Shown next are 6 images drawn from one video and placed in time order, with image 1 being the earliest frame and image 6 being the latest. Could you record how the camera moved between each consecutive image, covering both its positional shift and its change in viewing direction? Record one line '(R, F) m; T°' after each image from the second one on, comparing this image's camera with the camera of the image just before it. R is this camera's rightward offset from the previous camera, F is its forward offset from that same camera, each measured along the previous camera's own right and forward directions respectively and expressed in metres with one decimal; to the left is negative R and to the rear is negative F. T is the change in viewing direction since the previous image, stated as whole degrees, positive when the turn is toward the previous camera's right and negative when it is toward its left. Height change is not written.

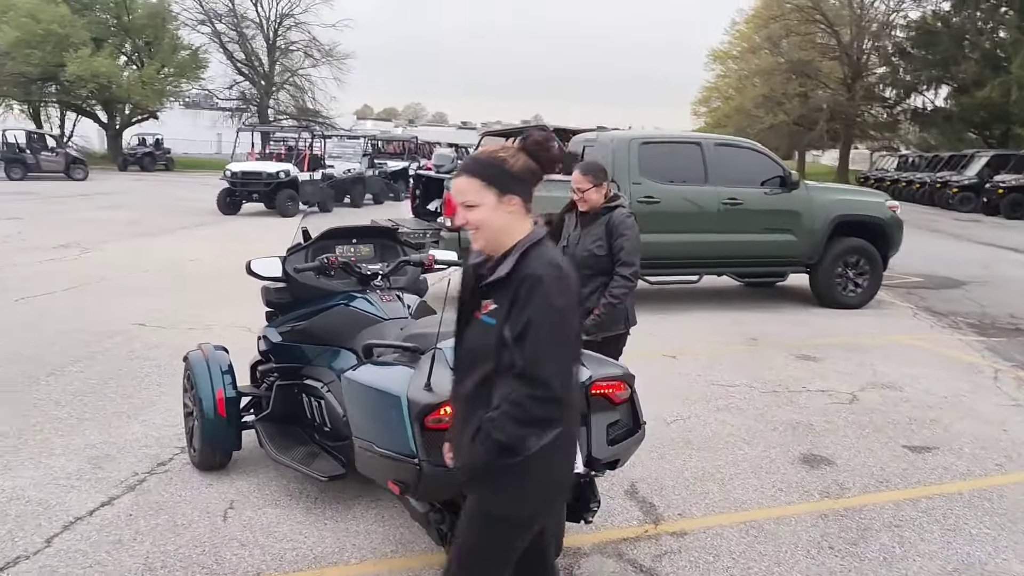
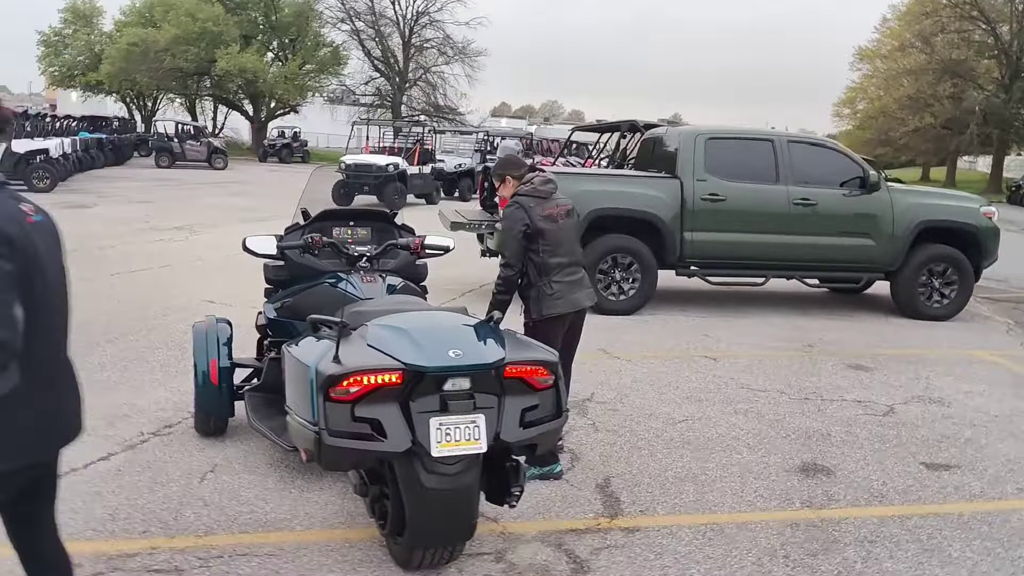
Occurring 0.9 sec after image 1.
(+0.8, 0.0) m; -8°
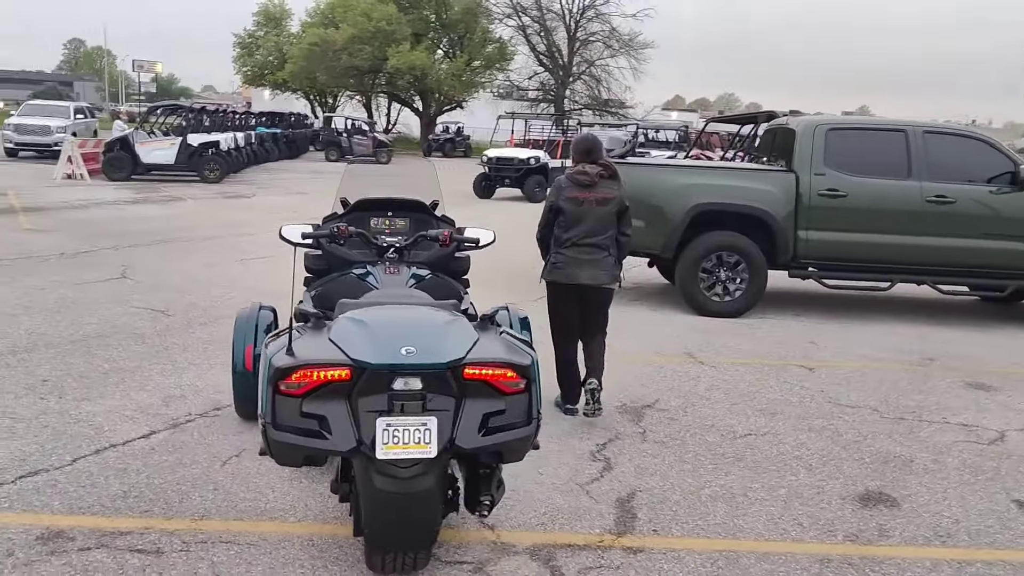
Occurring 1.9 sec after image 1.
(+0.7, +0.3) m; -11°
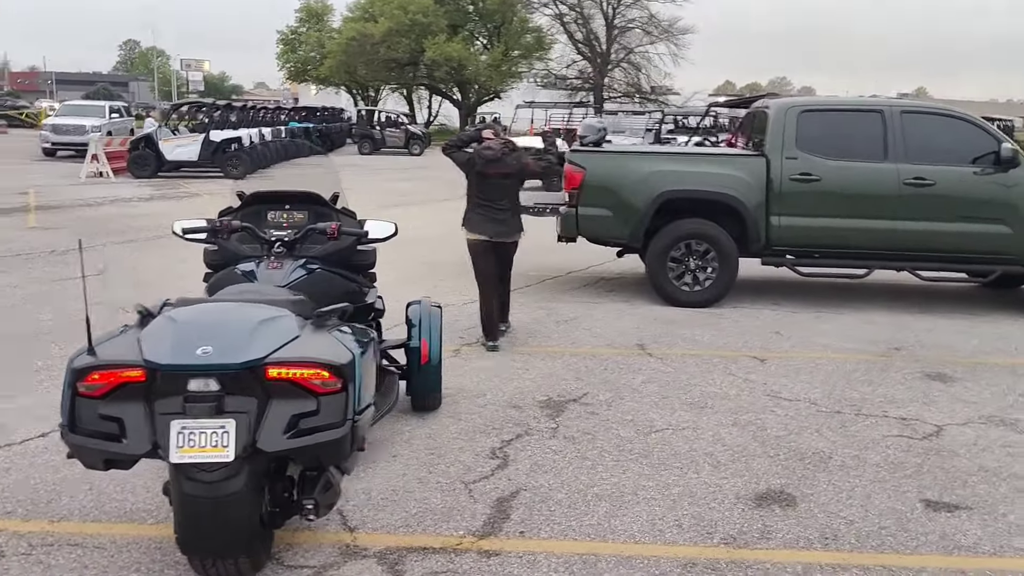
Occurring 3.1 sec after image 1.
(+0.8, +0.1) m; -3°
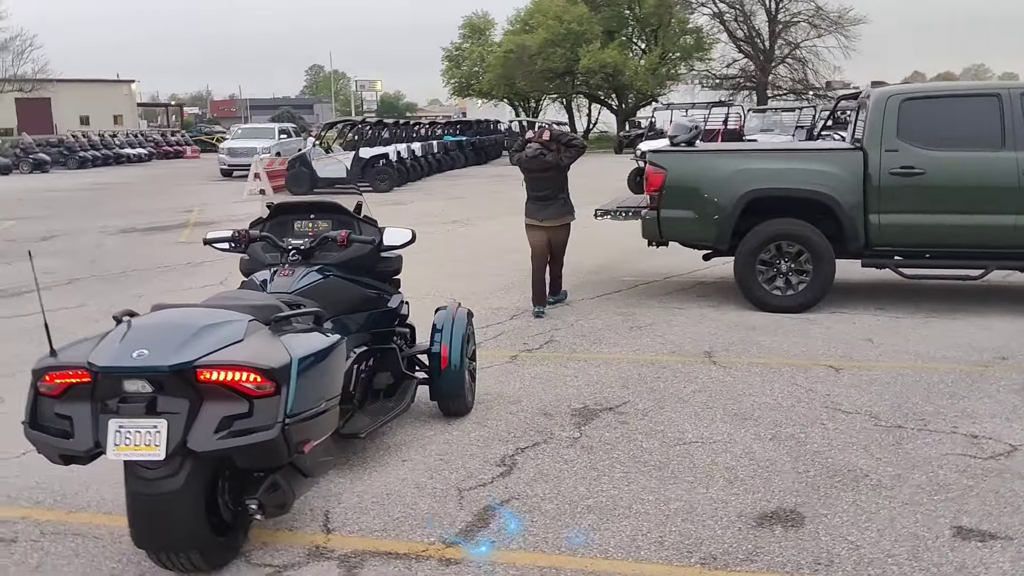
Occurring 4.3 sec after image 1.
(+0.8, +0.1) m; -11°
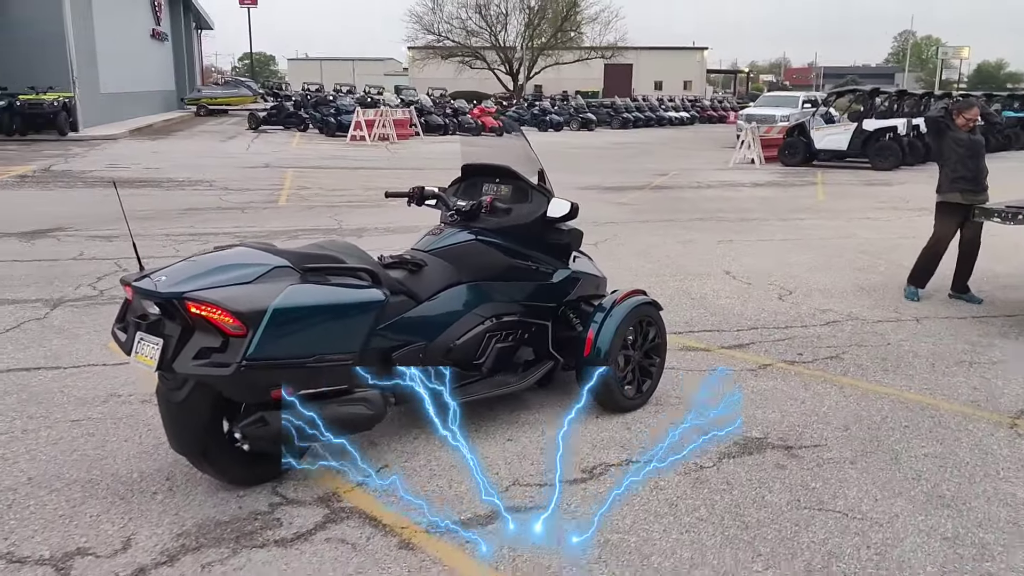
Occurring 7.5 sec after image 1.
(+1.8, +0.9) m; -34°
